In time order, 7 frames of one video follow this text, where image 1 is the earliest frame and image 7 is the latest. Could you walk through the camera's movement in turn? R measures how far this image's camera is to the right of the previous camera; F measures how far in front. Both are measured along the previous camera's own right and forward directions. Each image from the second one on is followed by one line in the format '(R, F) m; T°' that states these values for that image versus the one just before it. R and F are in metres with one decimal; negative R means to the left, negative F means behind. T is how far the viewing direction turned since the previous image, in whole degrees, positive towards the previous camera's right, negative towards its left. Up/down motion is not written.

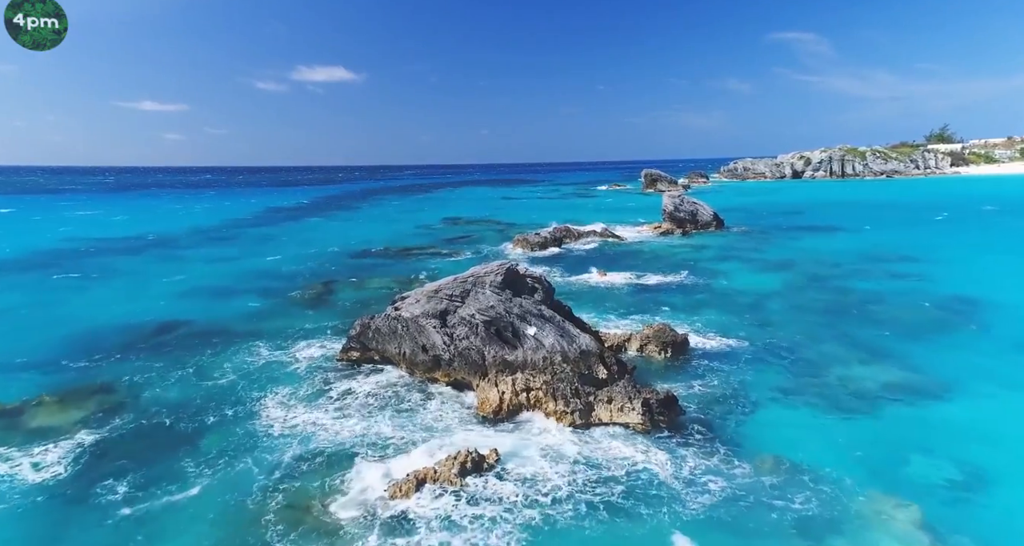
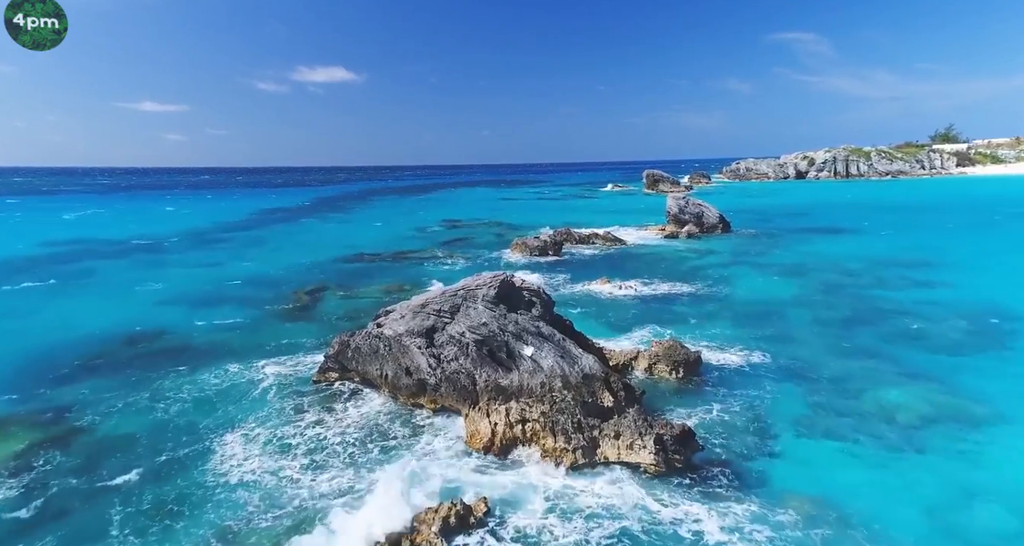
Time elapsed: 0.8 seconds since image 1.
(+0.2, +1.8) m; 0°
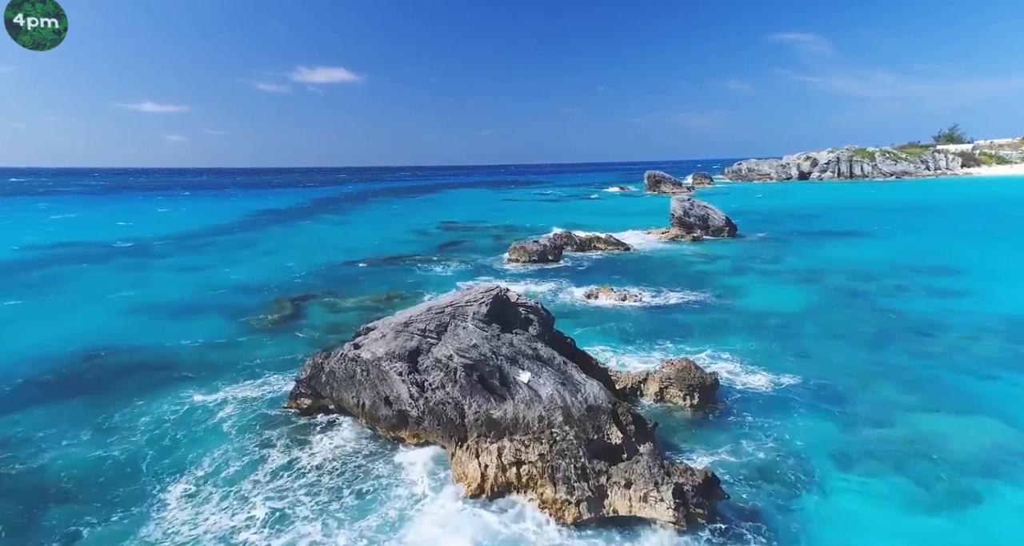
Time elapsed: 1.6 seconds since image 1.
(+0.2, +1.8) m; 0°
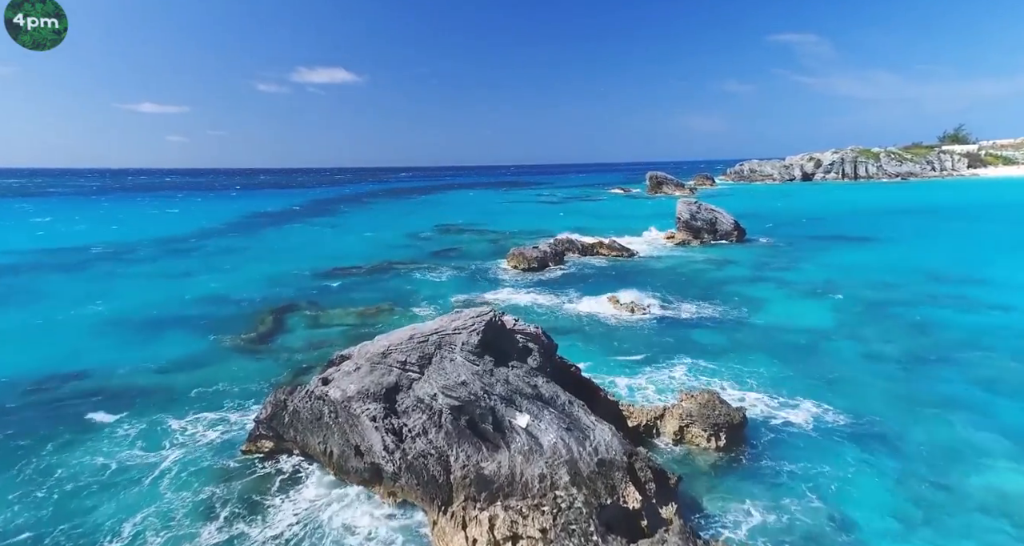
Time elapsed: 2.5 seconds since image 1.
(+0.1, +2.1) m; 0°
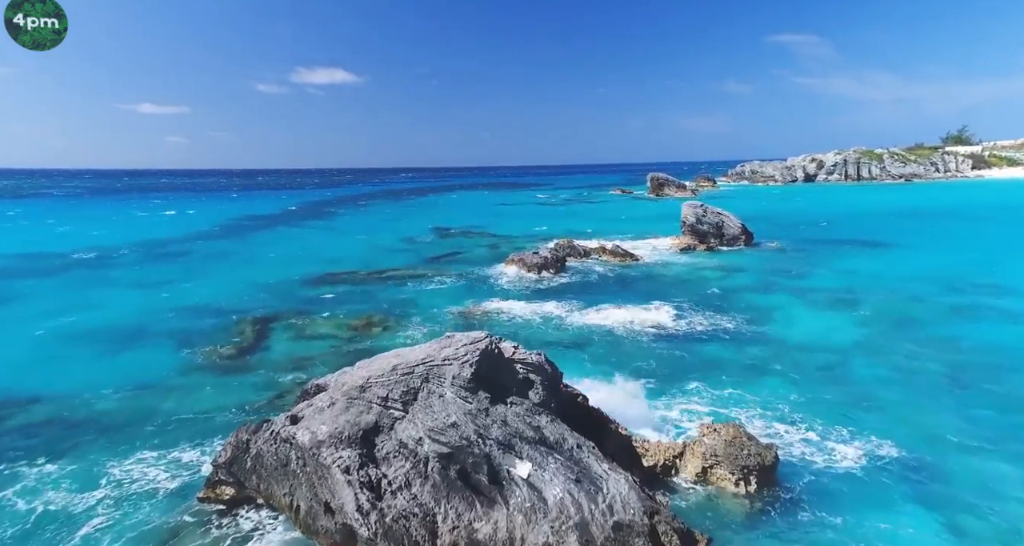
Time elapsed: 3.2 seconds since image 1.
(0.0, +1.7) m; 0°
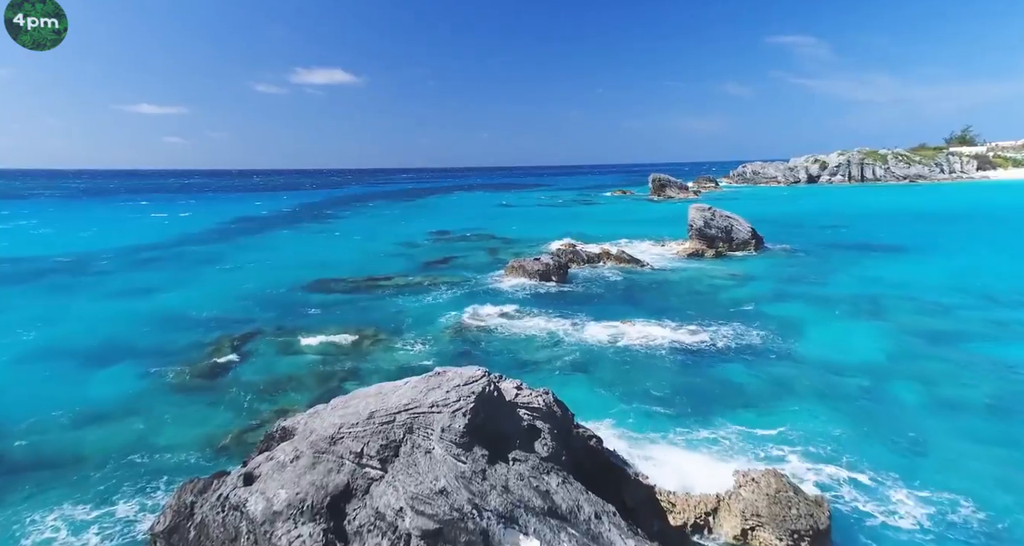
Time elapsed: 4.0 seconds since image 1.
(-0.1, +1.9) m; 0°
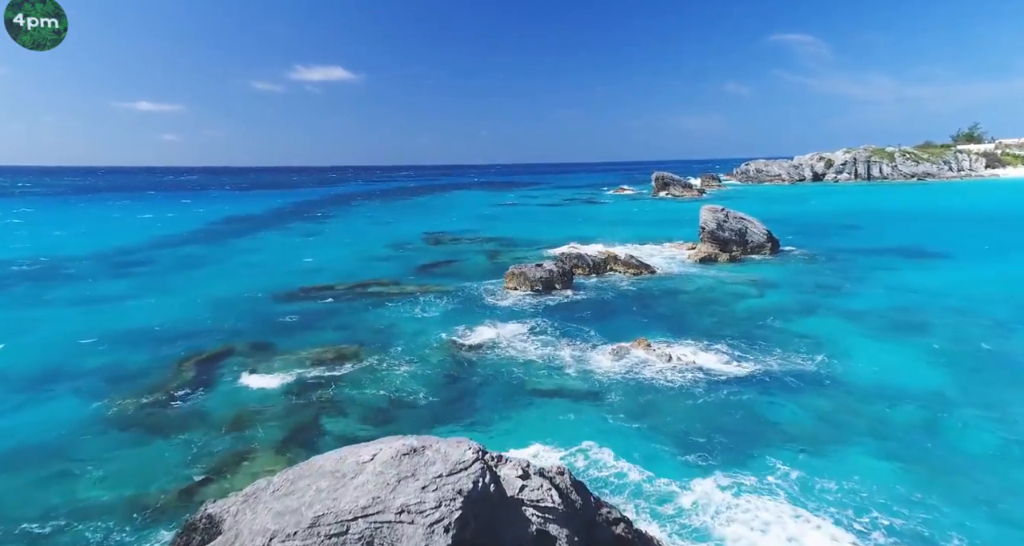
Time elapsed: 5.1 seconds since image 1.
(0.0, +2.7) m; 0°
